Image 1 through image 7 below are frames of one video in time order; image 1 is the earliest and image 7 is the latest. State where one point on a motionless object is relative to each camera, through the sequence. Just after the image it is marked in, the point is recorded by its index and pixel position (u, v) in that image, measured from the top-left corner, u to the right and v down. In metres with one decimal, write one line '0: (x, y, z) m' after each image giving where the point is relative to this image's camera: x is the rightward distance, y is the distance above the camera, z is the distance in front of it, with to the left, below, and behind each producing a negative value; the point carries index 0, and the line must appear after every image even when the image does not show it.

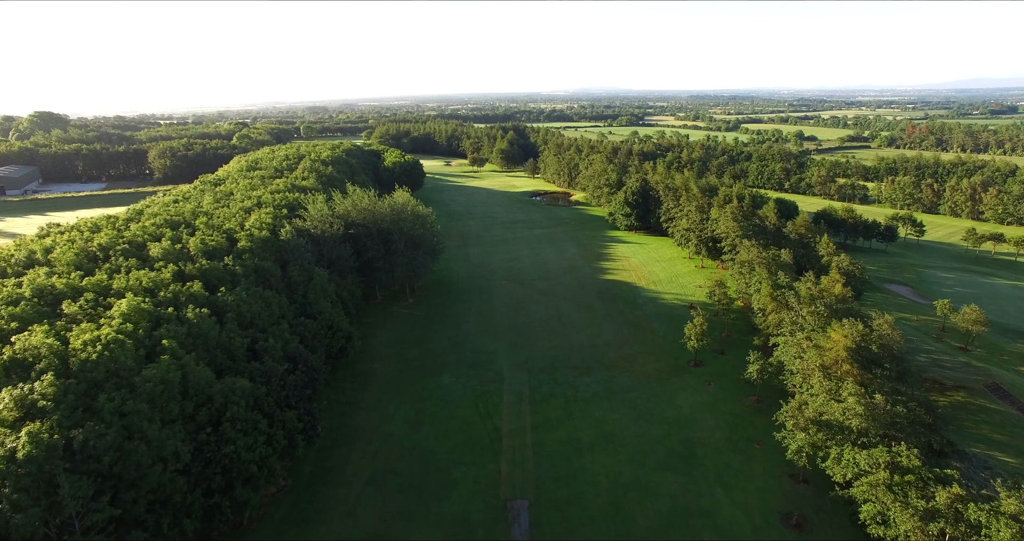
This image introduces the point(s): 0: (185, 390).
0: (-9.6, -3.5, +17.9) m
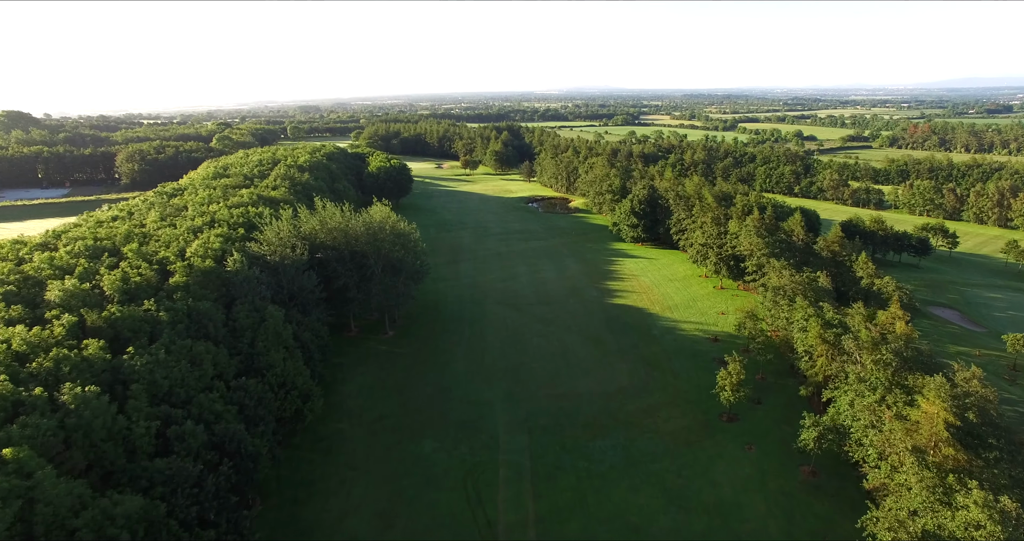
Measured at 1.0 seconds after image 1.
0: (-9.6, -5.2, +12.2) m
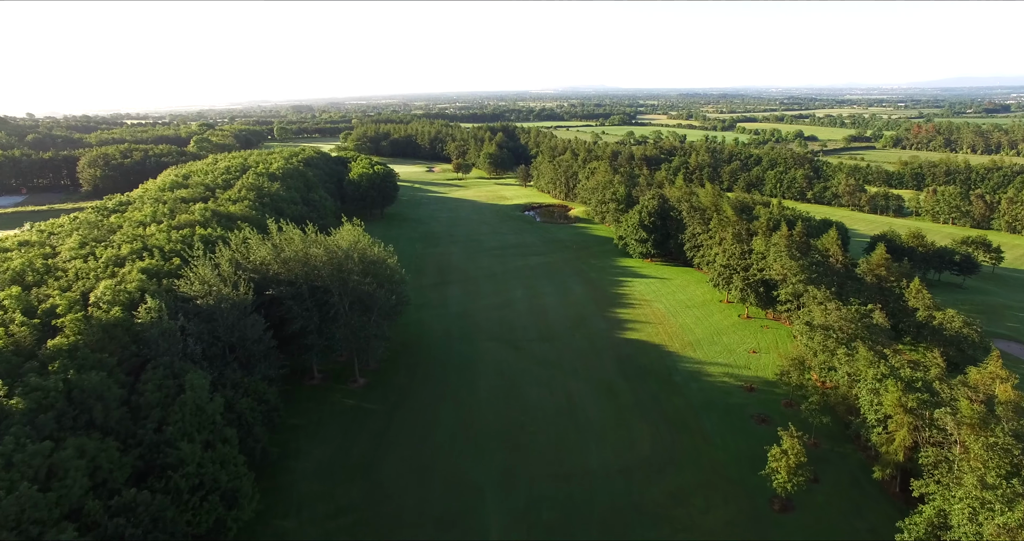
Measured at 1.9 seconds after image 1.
0: (-9.7, -7.0, +6.1) m
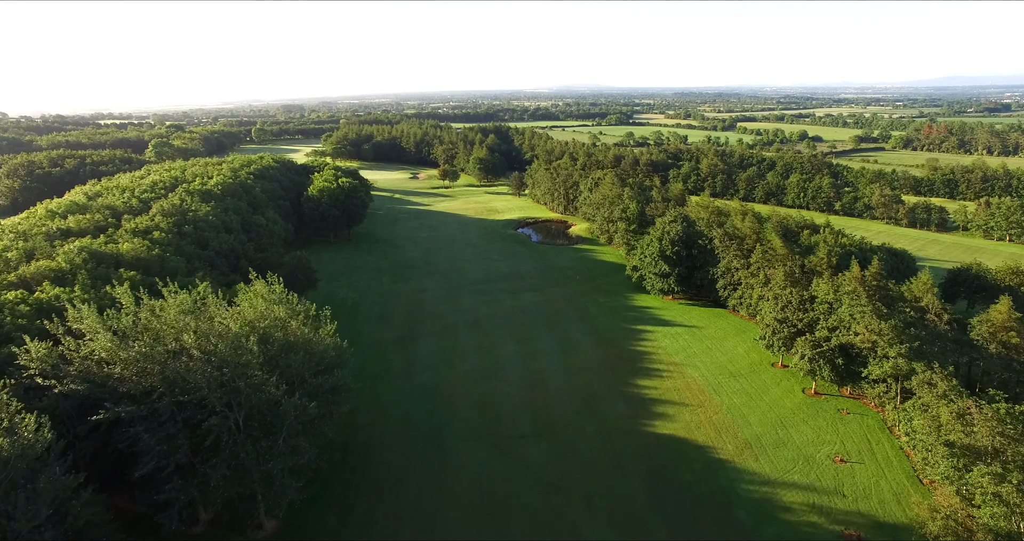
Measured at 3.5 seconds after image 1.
0: (-10.0, -10.0, -4.2) m
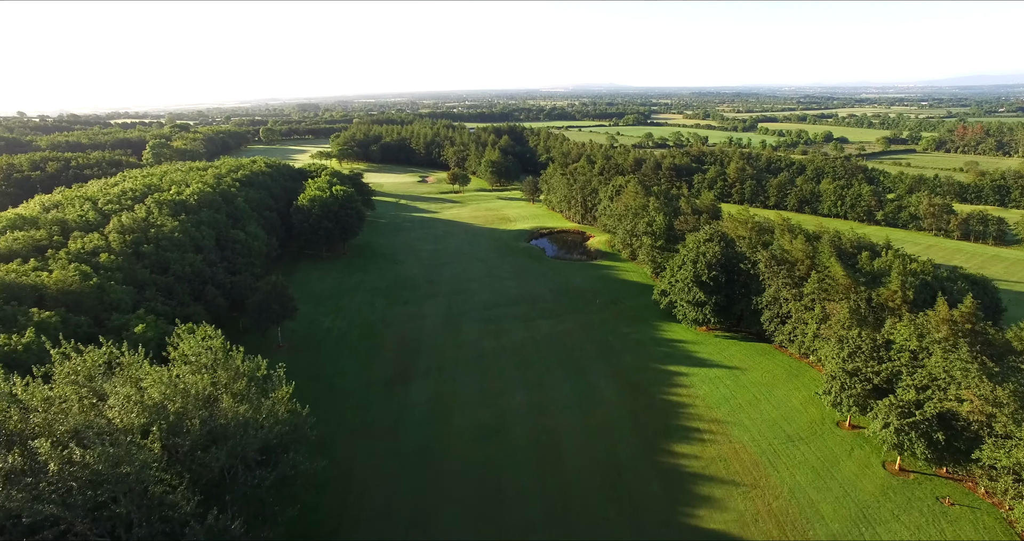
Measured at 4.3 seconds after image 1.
0: (-10.6, -11.5, -9.6) m
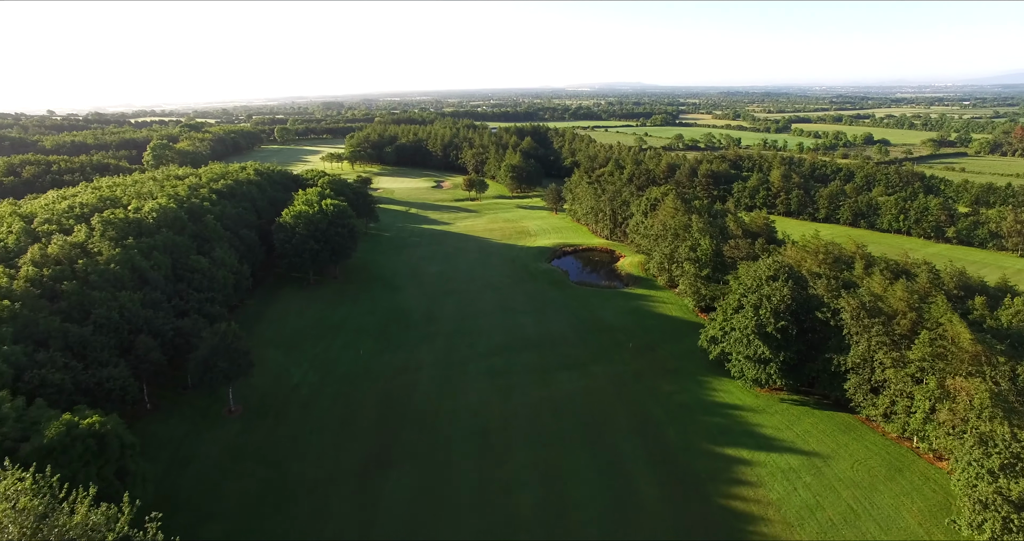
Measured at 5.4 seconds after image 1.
0: (-11.9, -13.6, -16.6) m
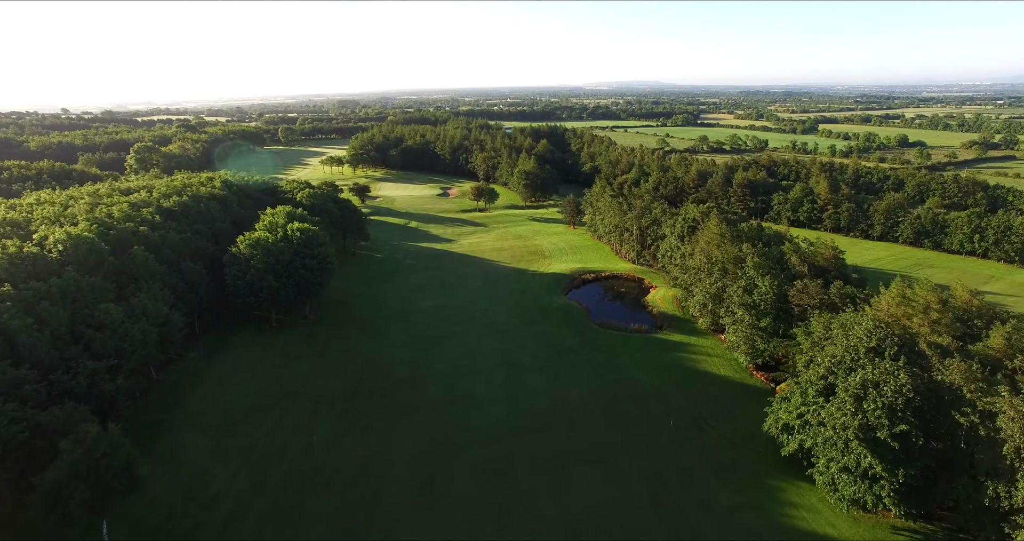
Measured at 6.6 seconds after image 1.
0: (-13.1, -16.1, -24.8) m
